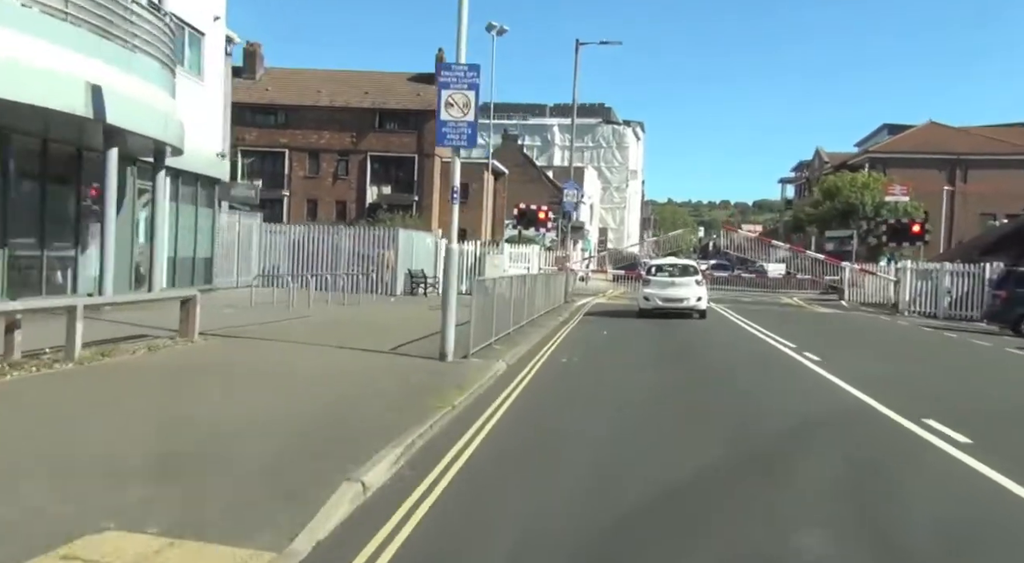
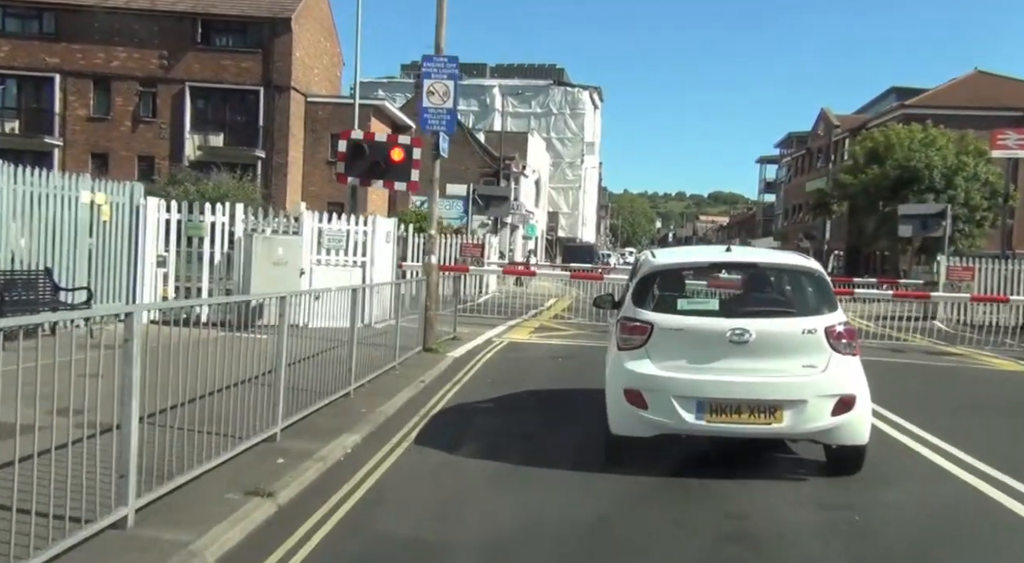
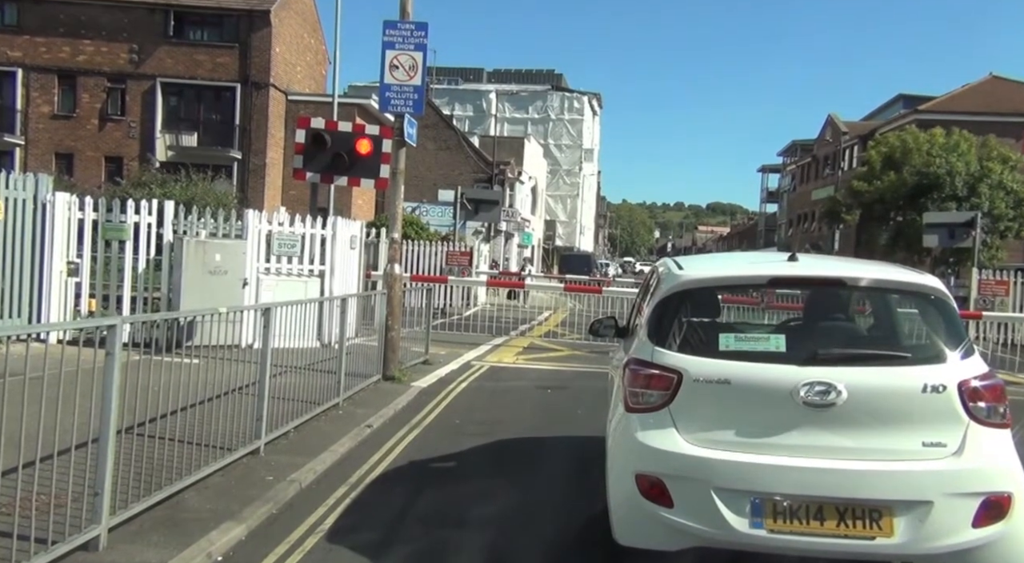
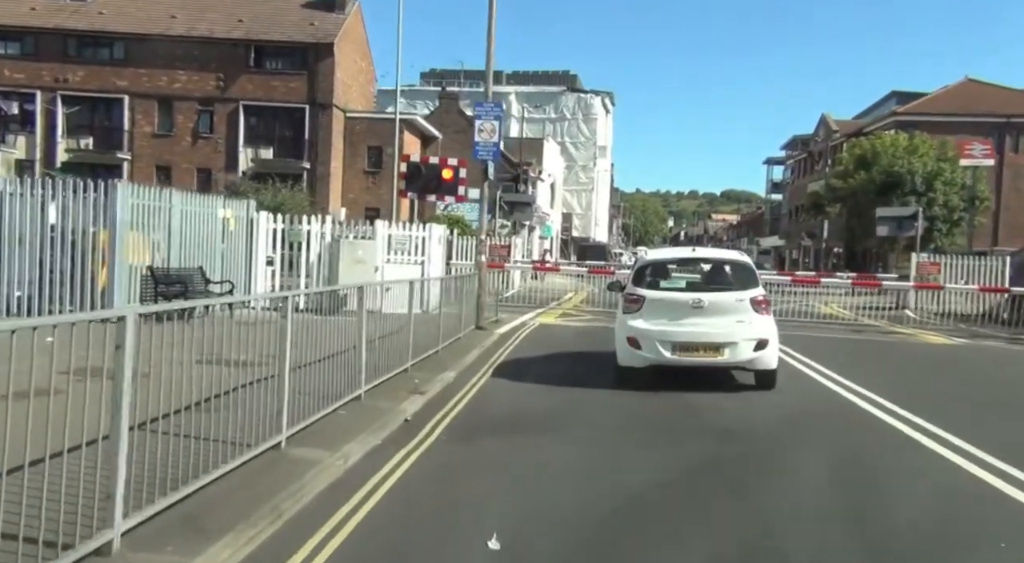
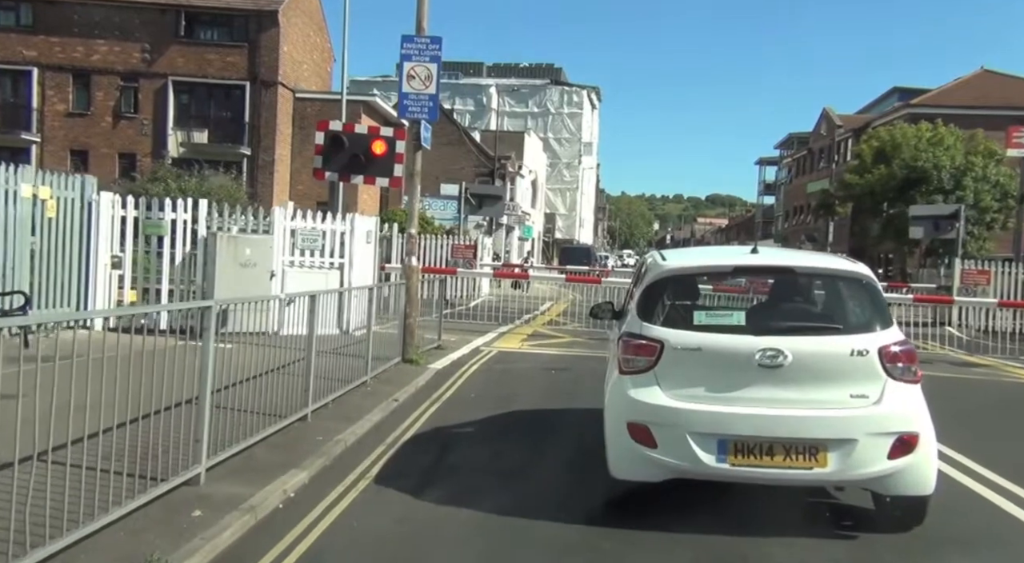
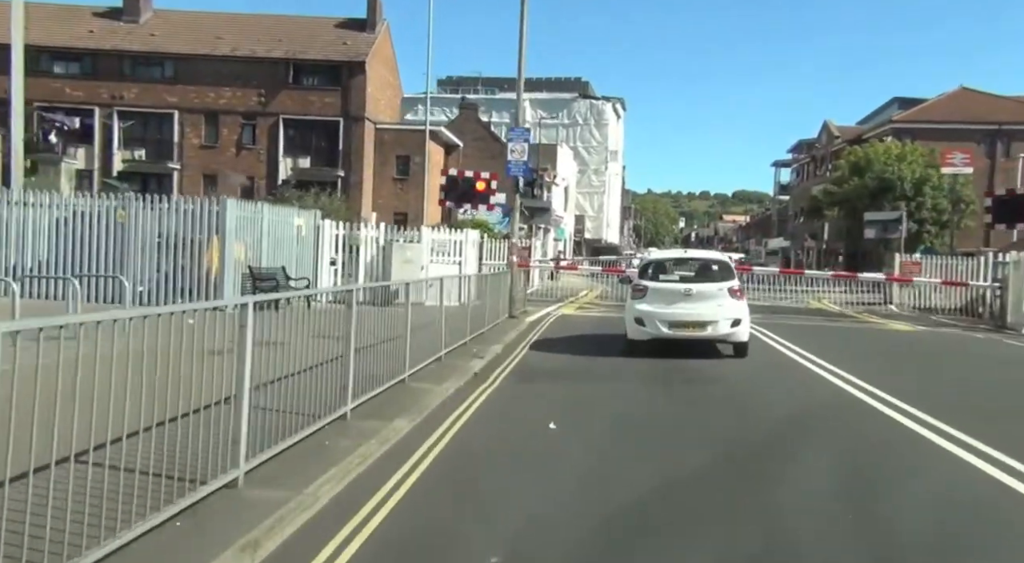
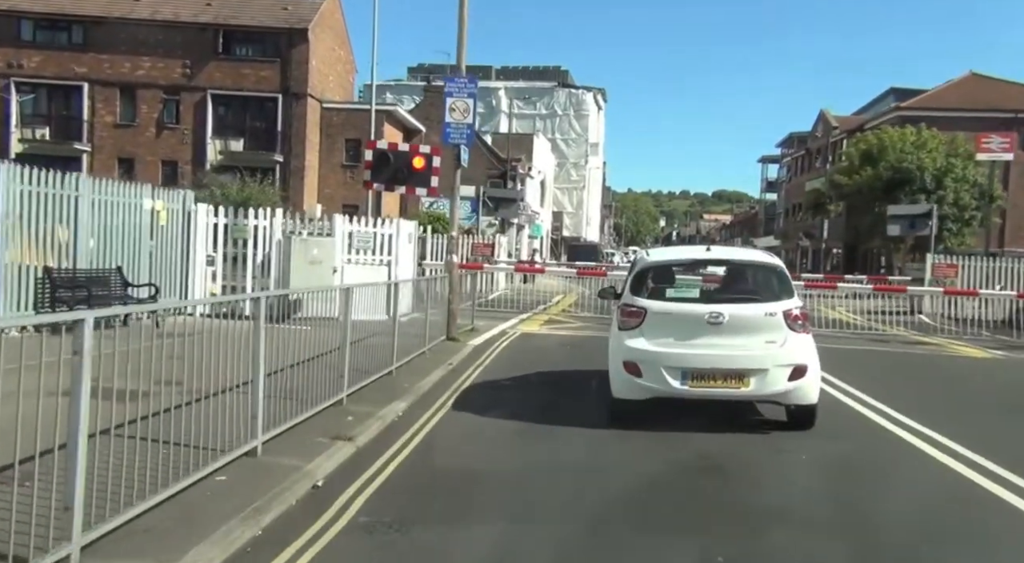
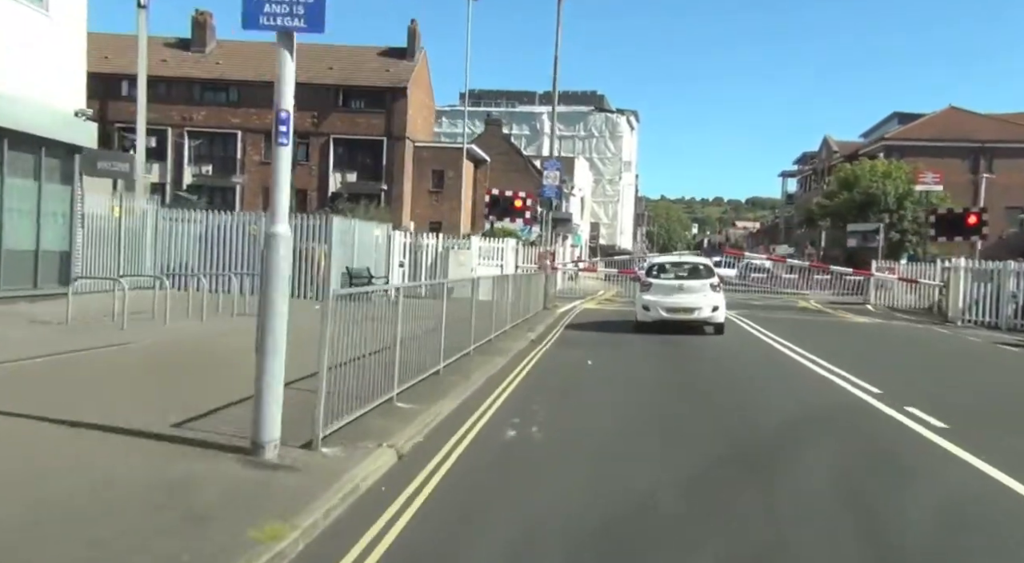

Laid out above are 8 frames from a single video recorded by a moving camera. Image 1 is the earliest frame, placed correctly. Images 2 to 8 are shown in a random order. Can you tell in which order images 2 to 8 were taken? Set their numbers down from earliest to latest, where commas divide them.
8, 6, 4, 7, 2, 5, 3
